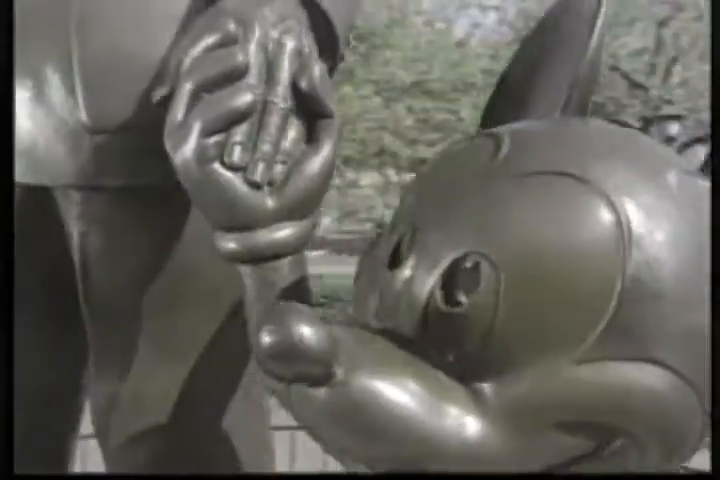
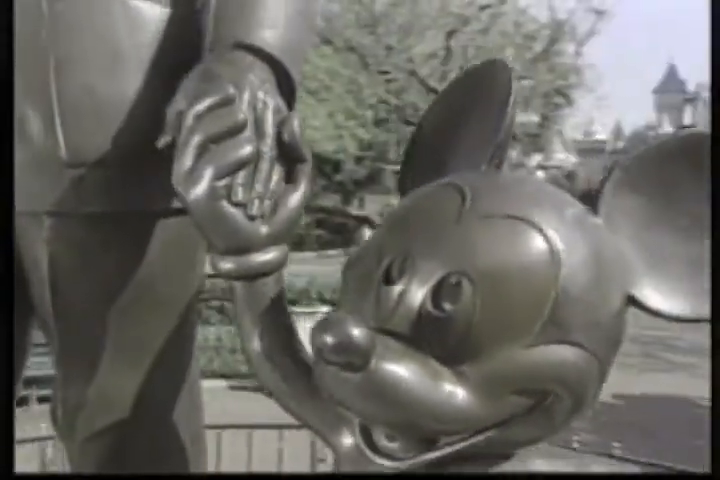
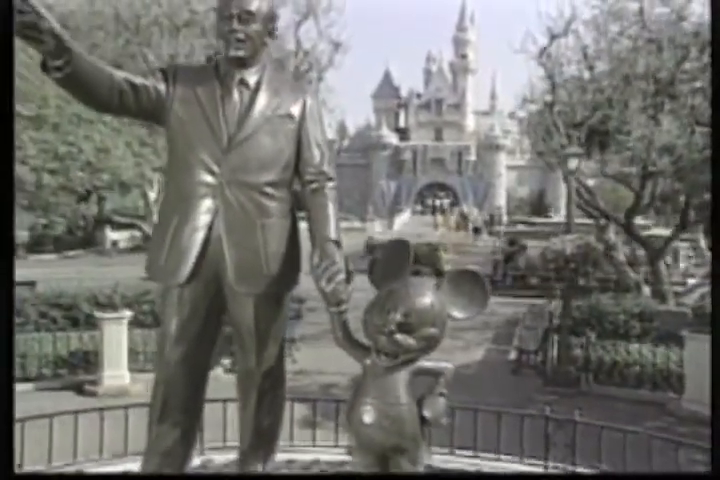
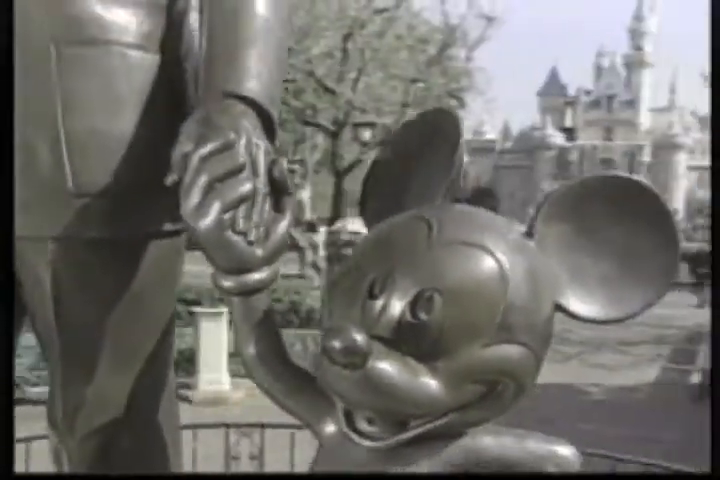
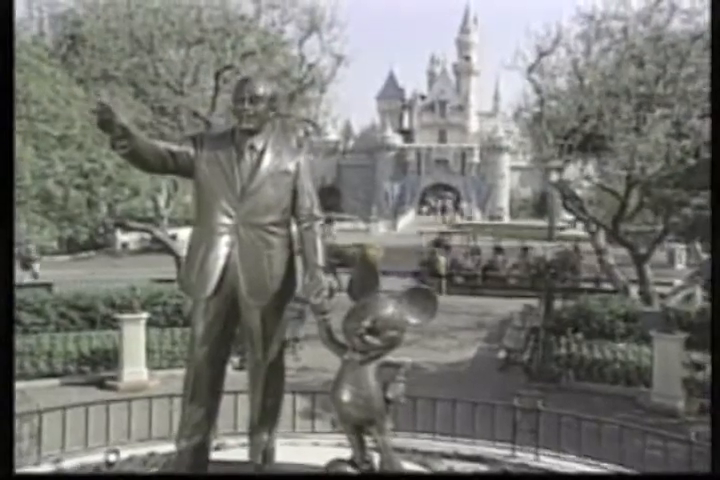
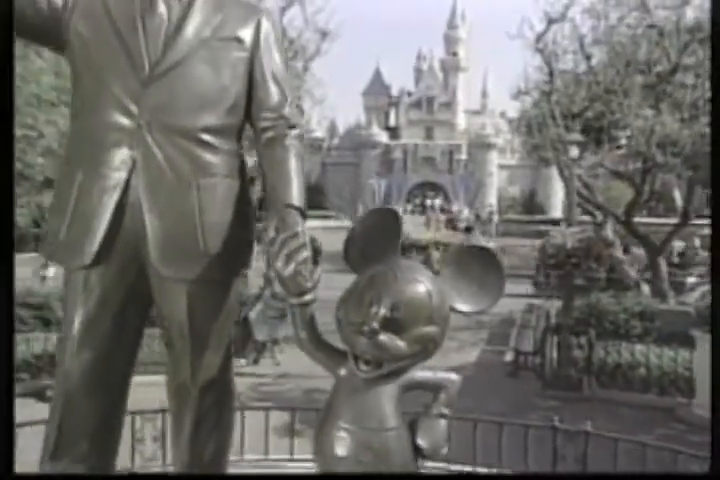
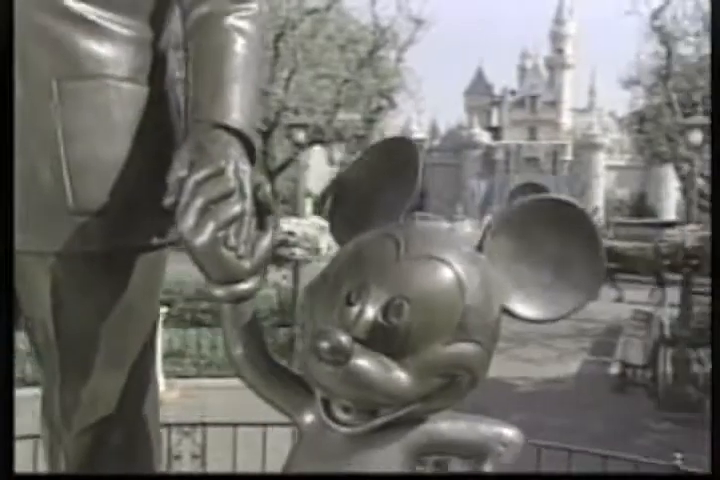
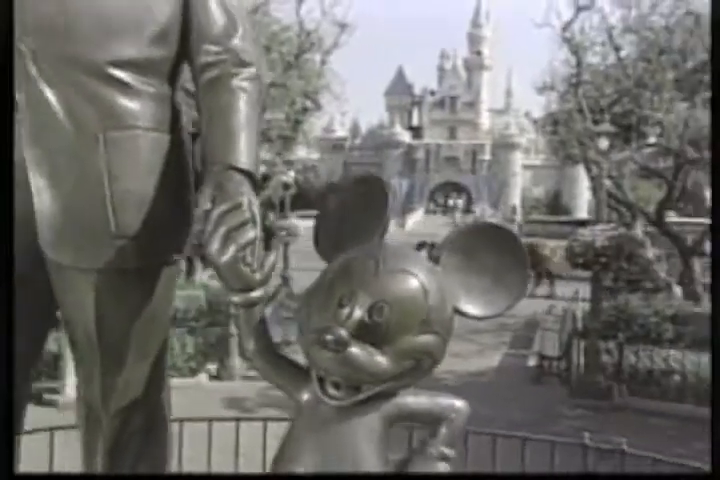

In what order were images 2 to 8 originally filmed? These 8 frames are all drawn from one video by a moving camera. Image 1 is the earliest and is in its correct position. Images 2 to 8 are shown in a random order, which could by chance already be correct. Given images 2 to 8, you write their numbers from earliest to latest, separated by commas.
2, 4, 7, 8, 6, 3, 5
